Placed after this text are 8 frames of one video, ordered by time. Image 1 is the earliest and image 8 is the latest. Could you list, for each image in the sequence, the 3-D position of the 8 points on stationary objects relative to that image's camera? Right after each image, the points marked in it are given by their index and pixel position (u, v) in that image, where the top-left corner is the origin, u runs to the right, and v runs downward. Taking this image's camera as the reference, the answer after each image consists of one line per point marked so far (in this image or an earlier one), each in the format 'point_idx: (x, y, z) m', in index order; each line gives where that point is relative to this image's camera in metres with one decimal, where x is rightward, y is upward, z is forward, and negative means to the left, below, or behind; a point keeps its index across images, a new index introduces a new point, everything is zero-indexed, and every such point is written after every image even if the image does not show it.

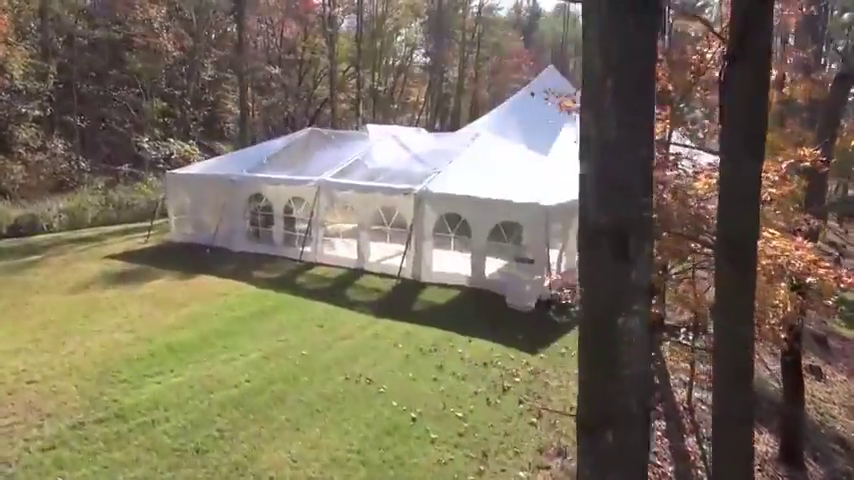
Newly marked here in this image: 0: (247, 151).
0: (-3.9, +2.0, +14.5) m
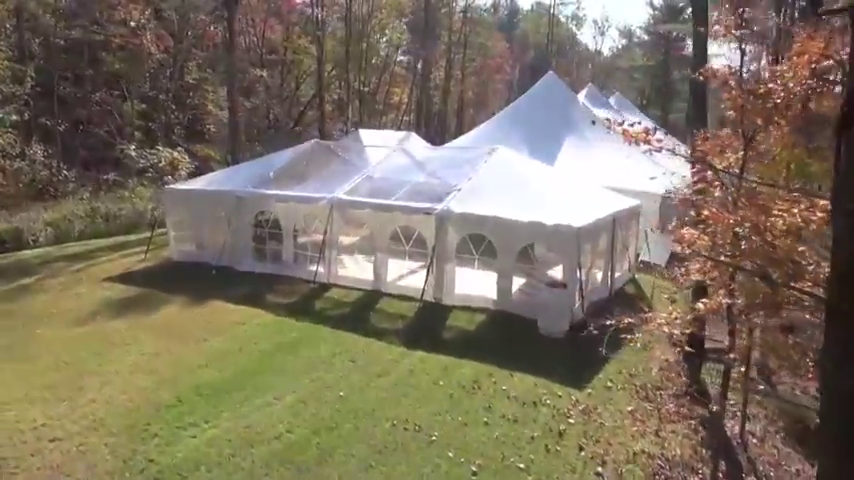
0: (-3.7, +1.7, +13.9) m
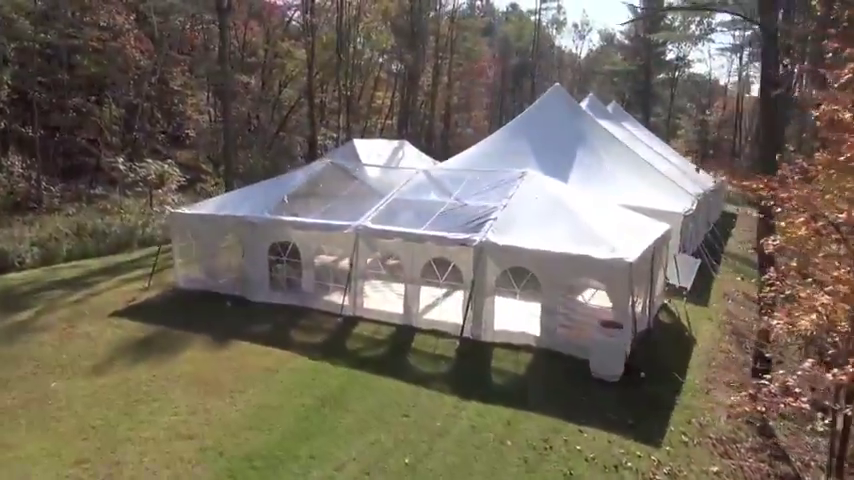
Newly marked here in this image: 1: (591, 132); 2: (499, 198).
0: (-3.3, +1.1, +13.2) m
1: (+4.8, +3.2, +19.4) m
2: (+1.3, +0.7, +11.2) m
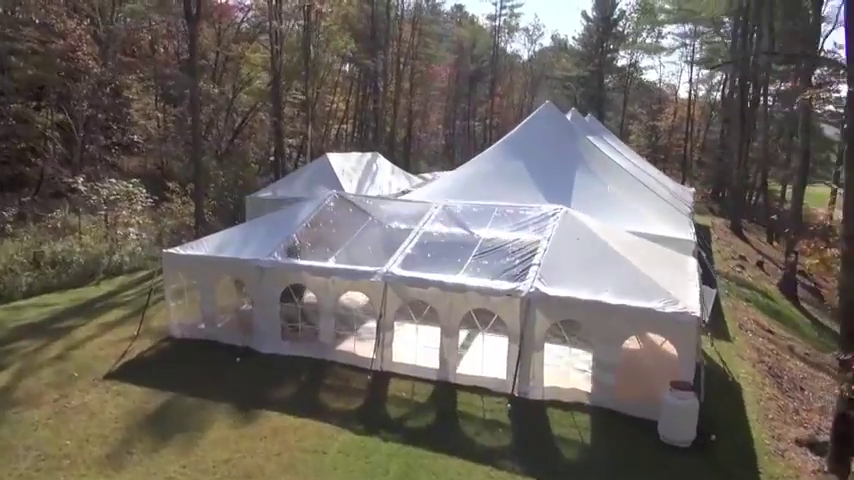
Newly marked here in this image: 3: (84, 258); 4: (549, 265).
0: (-2.9, +0.4, +12.1) m
1: (+4.5, +2.5, +18.9) m
2: (+1.8, 0.0, +10.4) m
3: (-9.4, -0.5, +17.9) m
4: (+1.8, -0.4, +9.6) m
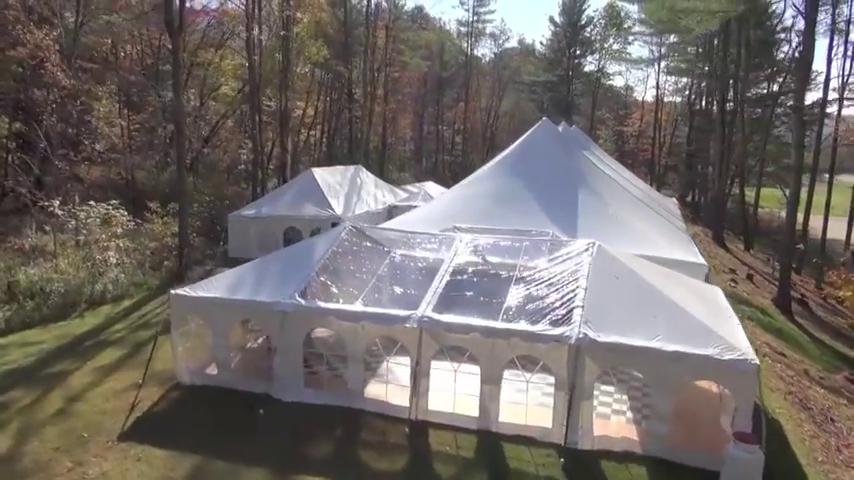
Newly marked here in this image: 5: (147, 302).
0: (-2.5, -0.3, +11.4) m
1: (+4.4, +2.0, +18.7) m
2: (+2.3, -0.6, +10.1) m
3: (-9.3, -1.2, +16.8) m
4: (+2.3, -1.0, +9.3) m
5: (-7.5, -1.7, +17.5) m
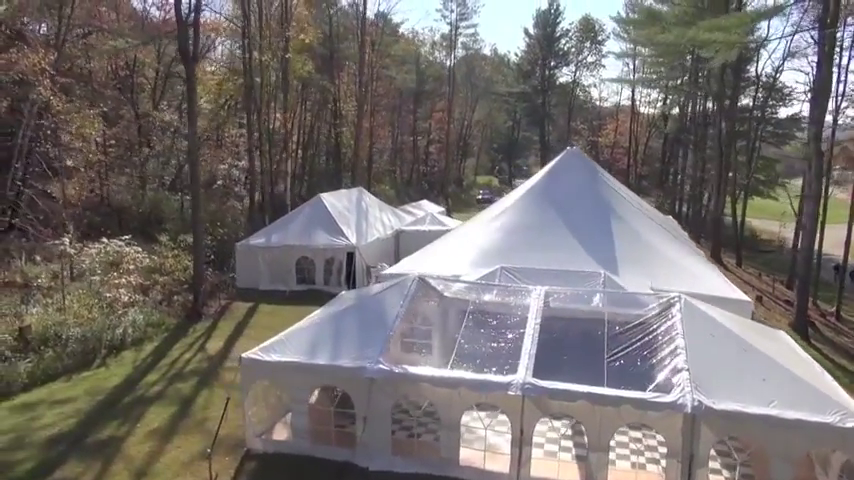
0: (-1.2, -1.2, +10.9) m
1: (+5.2, +1.1, +18.7) m
2: (+3.6, -1.4, +9.9) m
3: (-8.4, -2.3, +15.9) m
4: (+3.8, -1.8, +9.1) m
5: (-6.5, -2.7, +16.7) m
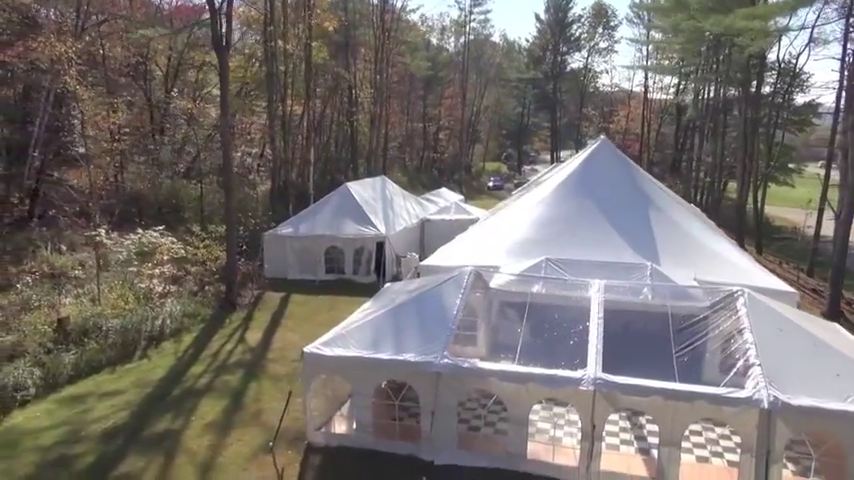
0: (-0.3, -1.1, +10.9) m
1: (+6.2, +1.4, +18.6) m
2: (+4.6, -1.3, +9.9) m
3: (-7.4, -2.1, +15.9) m
4: (+4.8, -1.7, +9.1) m
5: (-5.5, -2.5, +16.7) m
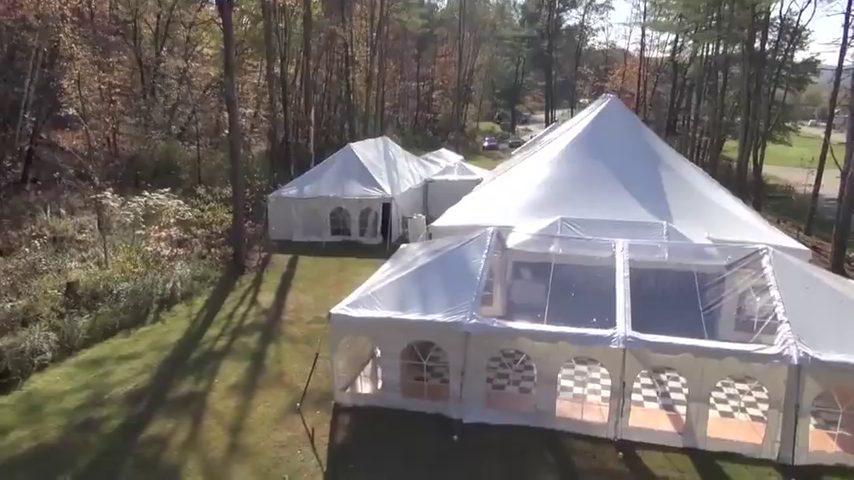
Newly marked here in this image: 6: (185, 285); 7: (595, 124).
0: (+0.1, -0.4, +10.9) m
1: (+6.5, +2.5, +18.5) m
2: (+5.0, -0.7, +9.9) m
3: (-7.0, -1.2, +15.8) m
4: (+5.2, -1.2, +9.2) m
5: (-5.2, -1.5, +16.6) m
6: (-6.4, -1.2, +17.2) m
7: (+4.9, +3.4, +19.3) m
